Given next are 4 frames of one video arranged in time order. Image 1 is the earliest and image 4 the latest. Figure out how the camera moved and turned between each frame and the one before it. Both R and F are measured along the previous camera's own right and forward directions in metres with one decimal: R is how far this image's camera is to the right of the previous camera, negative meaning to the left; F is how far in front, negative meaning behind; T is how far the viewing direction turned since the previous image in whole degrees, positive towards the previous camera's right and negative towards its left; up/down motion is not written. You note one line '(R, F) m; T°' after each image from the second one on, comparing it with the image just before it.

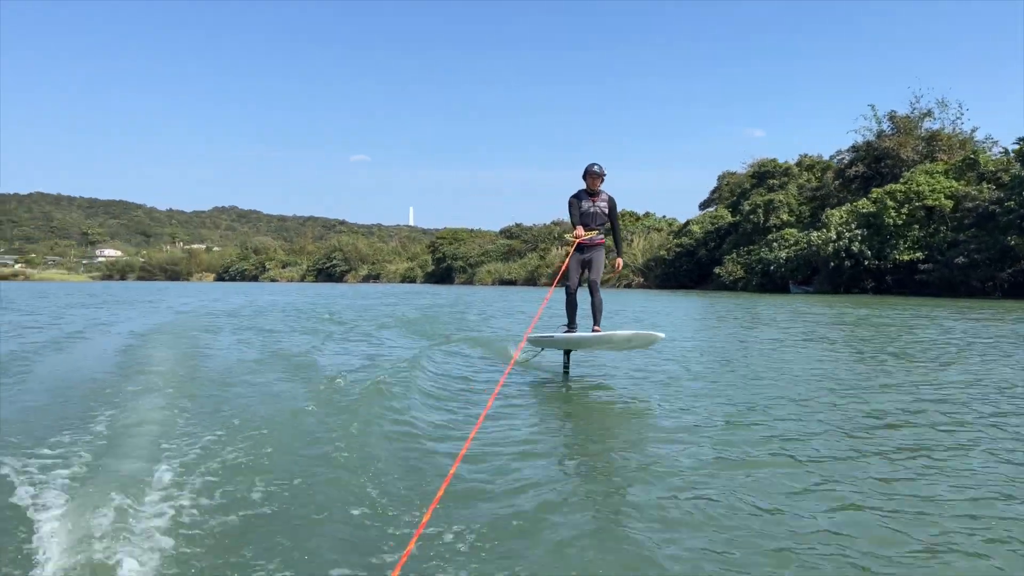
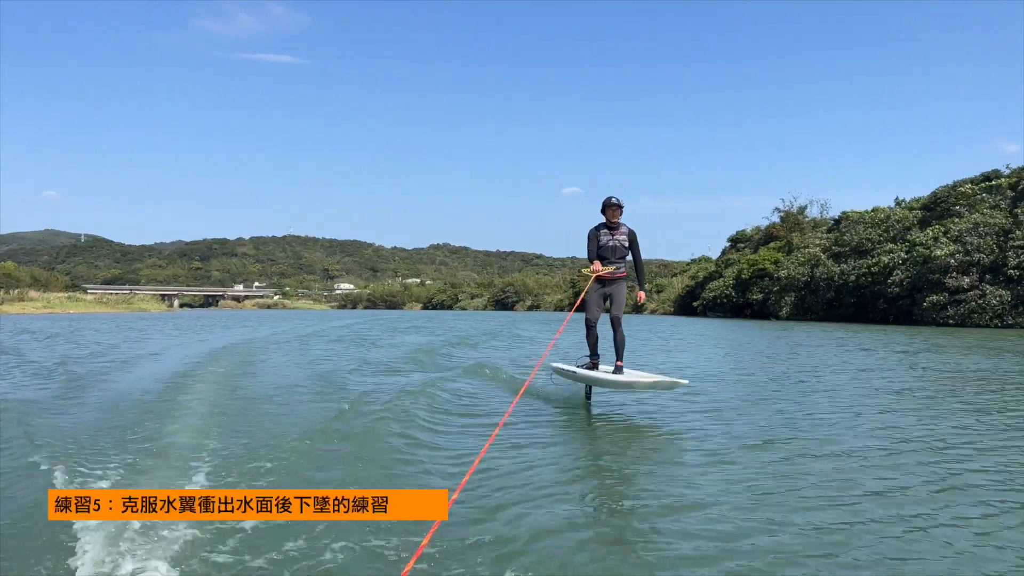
(+1.3, -2.4) m; -16°
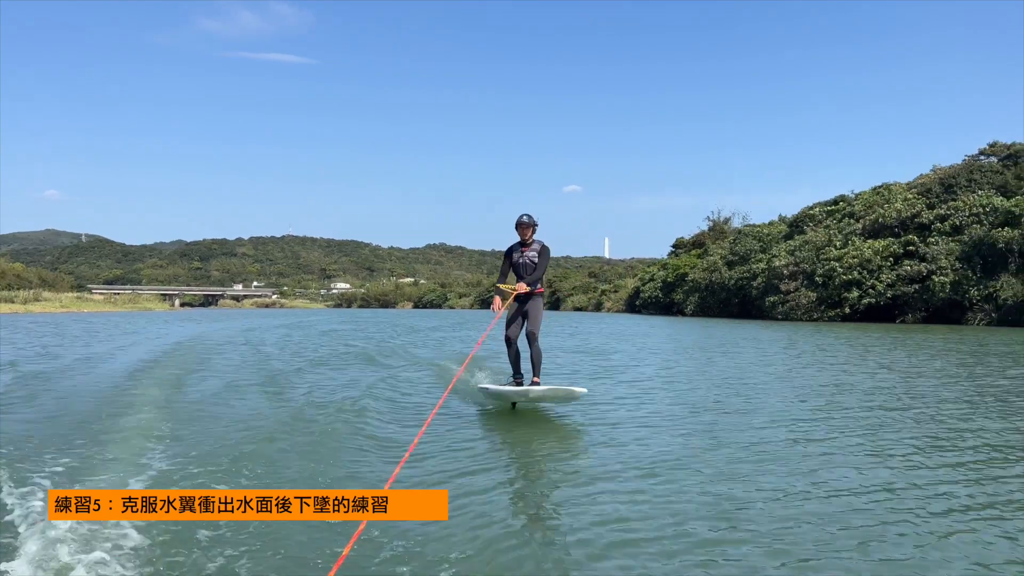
(+0.4, -0.8) m; 0°
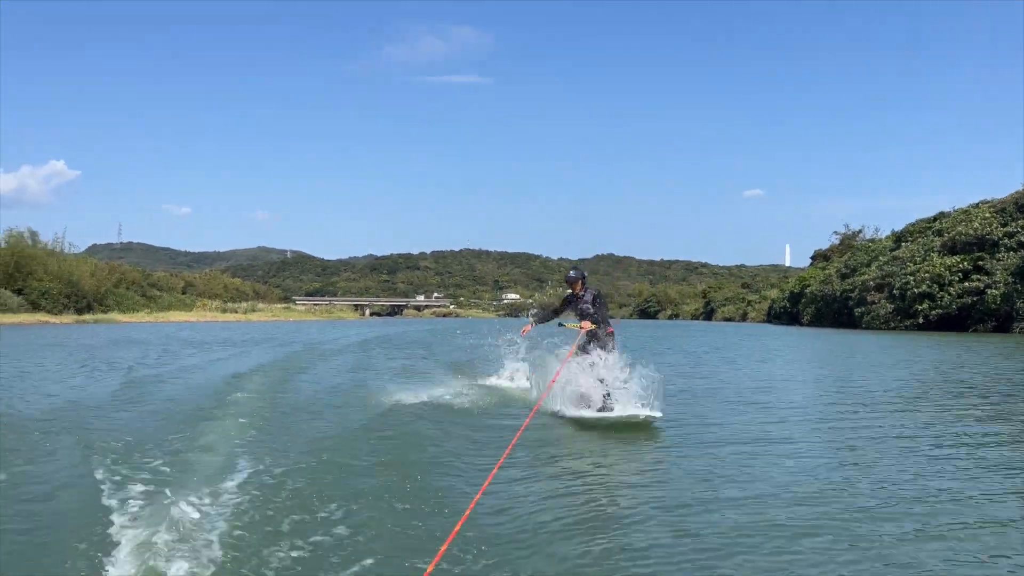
(+0.4, -0.7) m; -14°
